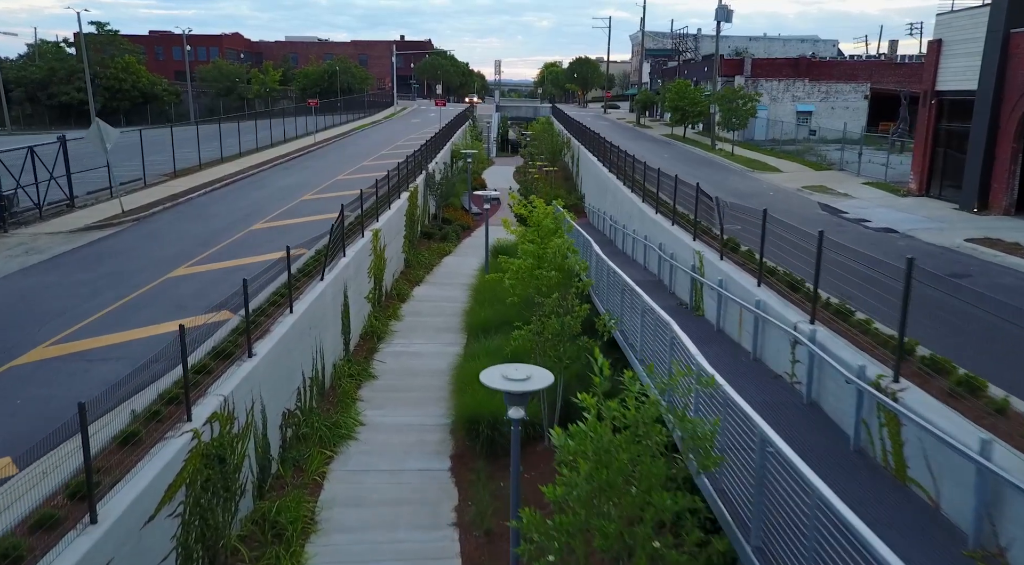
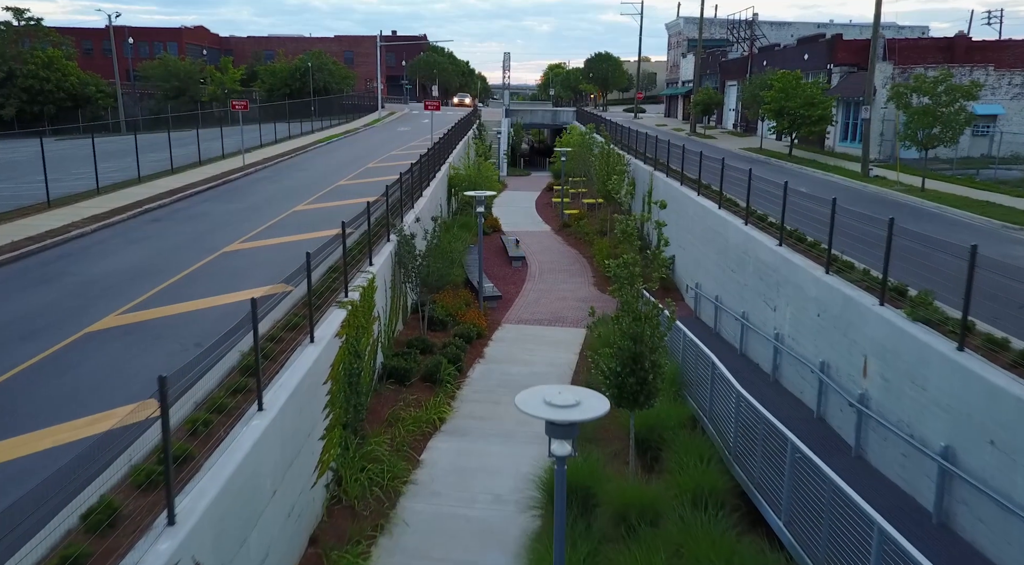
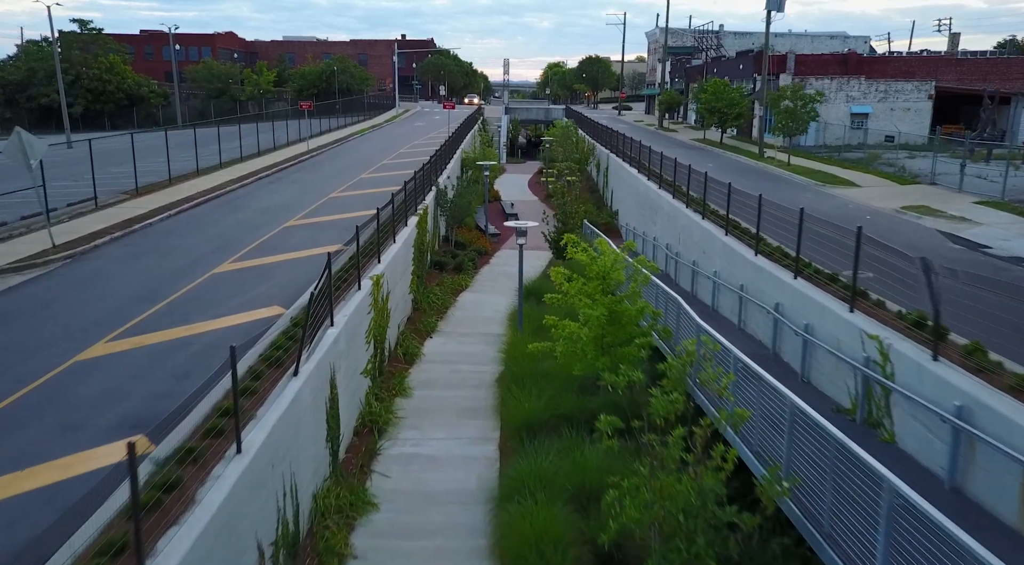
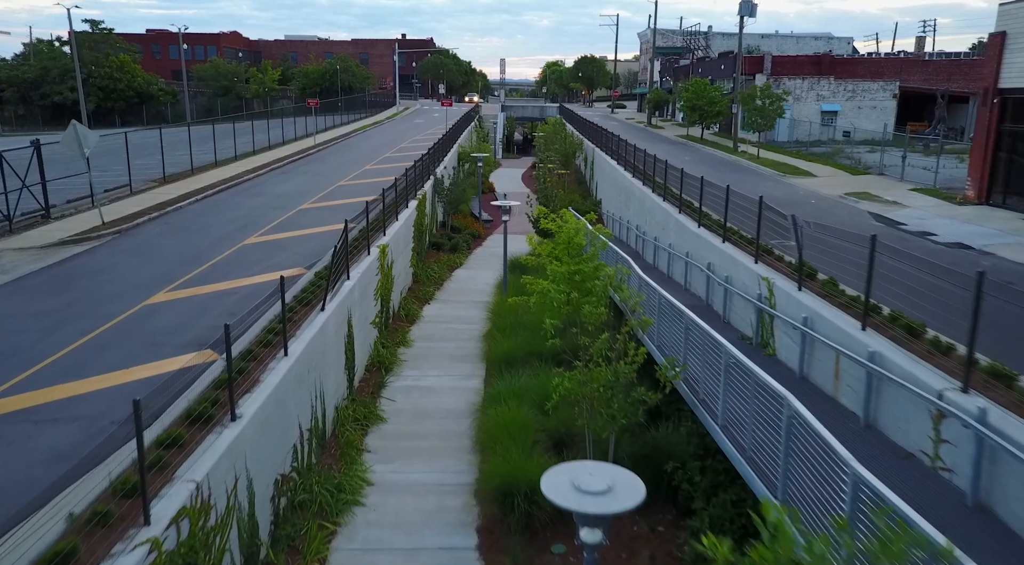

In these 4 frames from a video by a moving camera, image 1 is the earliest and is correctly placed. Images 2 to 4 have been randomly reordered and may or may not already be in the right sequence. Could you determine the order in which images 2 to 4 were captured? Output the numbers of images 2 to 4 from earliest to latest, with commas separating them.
4, 3, 2
